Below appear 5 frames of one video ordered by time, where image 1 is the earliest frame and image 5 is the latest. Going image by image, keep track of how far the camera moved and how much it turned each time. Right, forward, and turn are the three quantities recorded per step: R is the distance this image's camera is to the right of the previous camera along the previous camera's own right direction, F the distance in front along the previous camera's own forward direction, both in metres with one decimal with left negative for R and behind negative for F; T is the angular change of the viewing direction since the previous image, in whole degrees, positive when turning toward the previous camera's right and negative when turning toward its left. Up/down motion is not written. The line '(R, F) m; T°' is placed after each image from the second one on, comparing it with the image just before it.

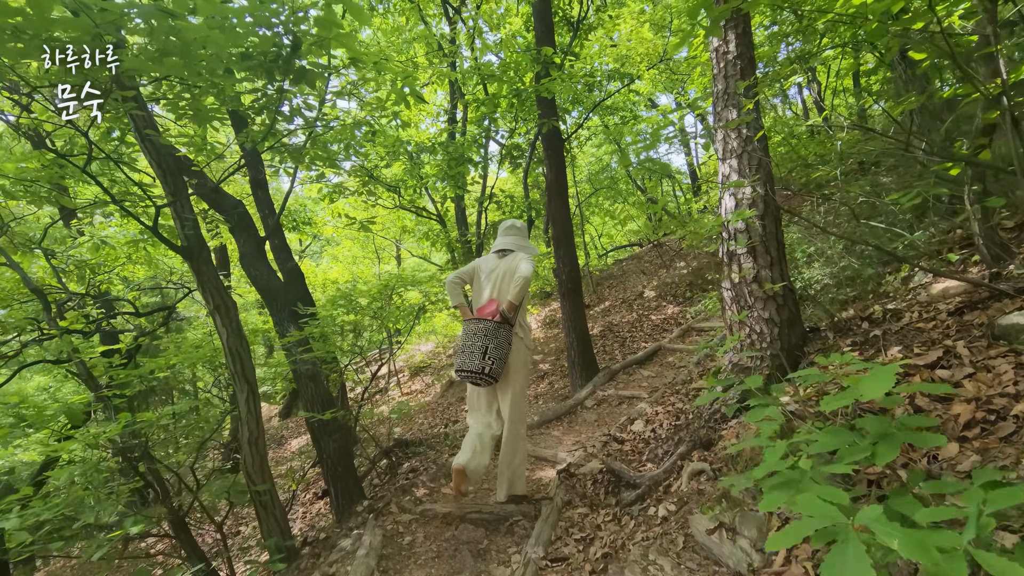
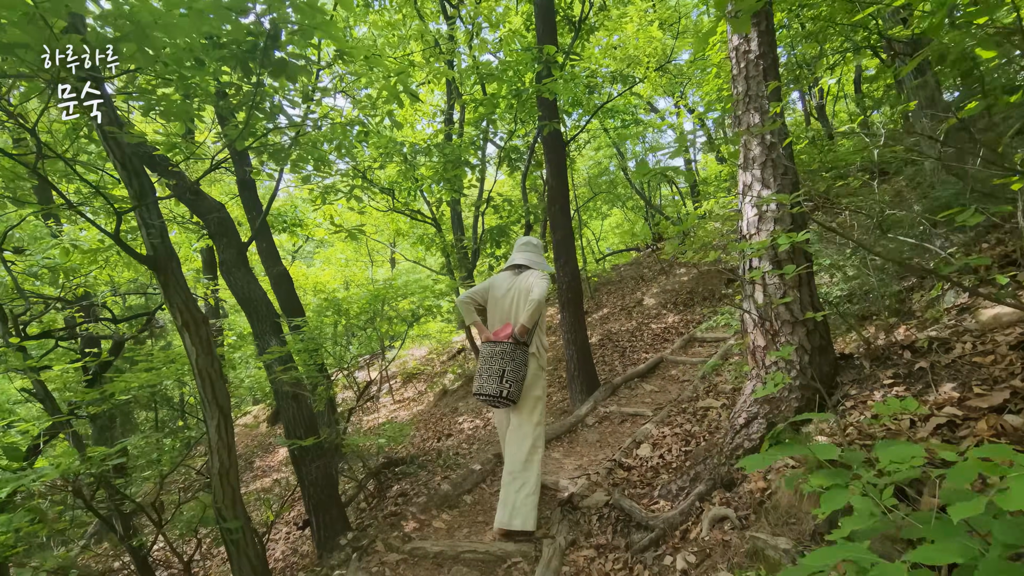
(0.0, +0.3) m; +1°
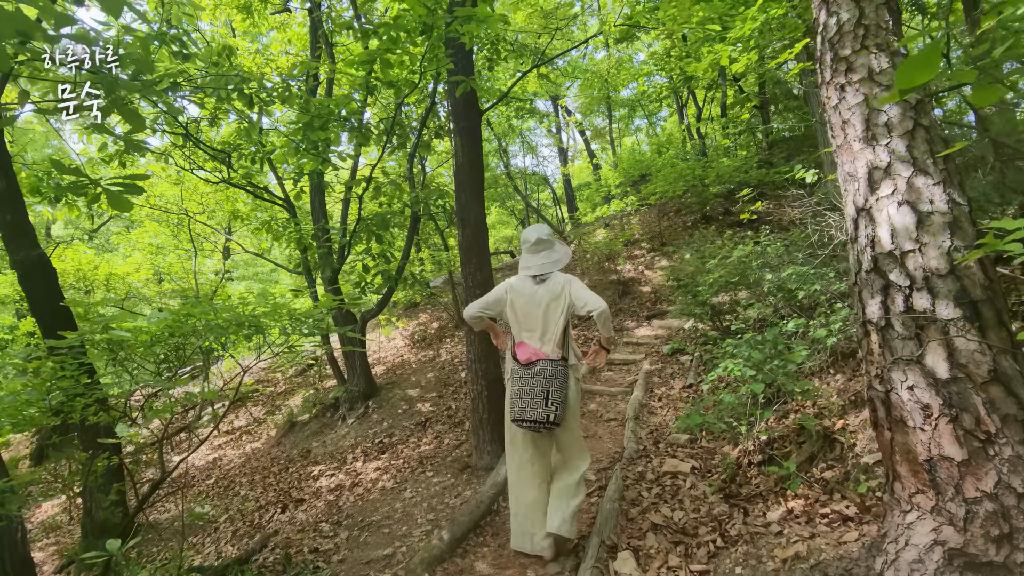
(-0.3, +1.6) m; +16°
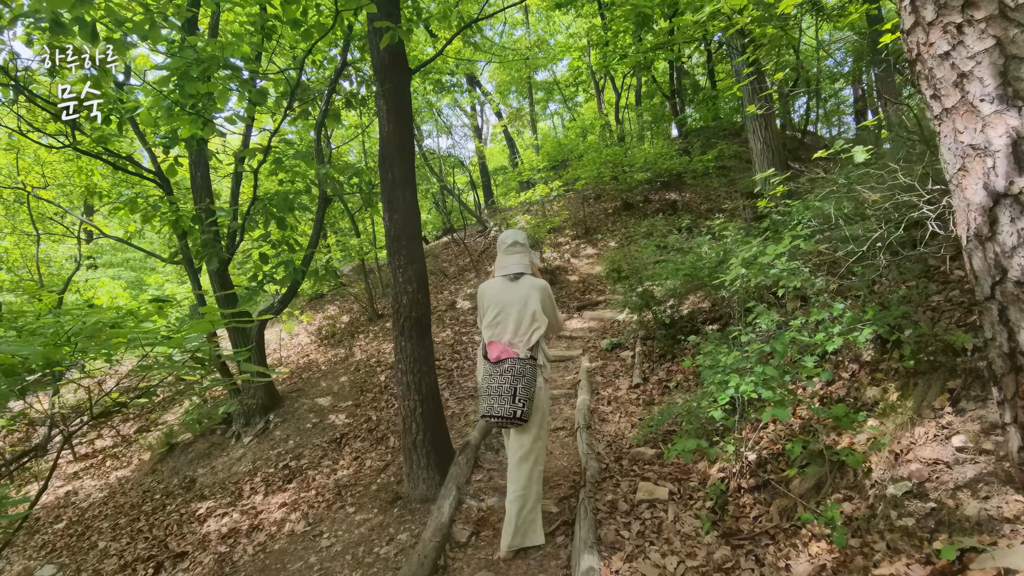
(-0.2, +0.7) m; +10°
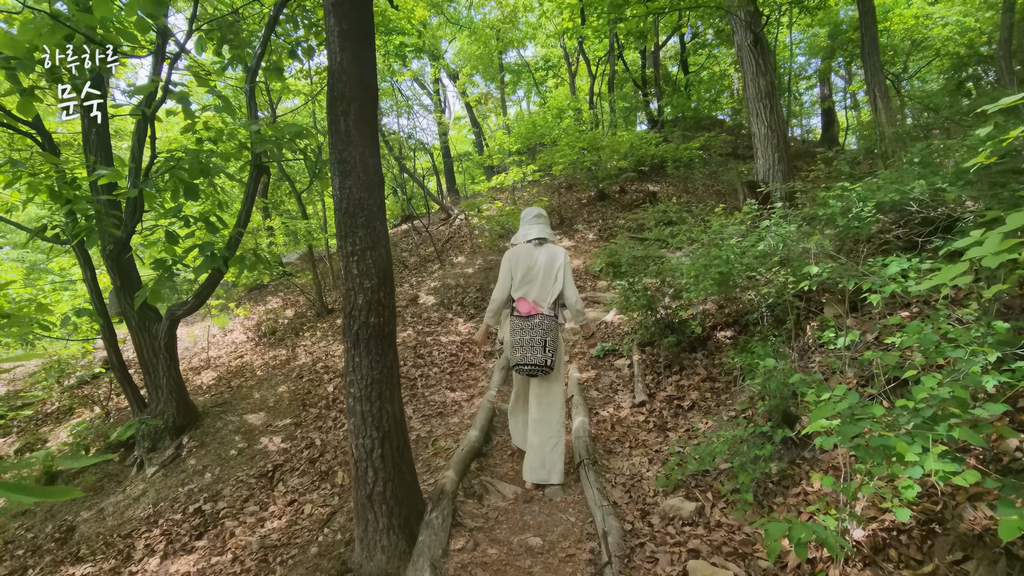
(-0.2, +1.0) m; +5°
